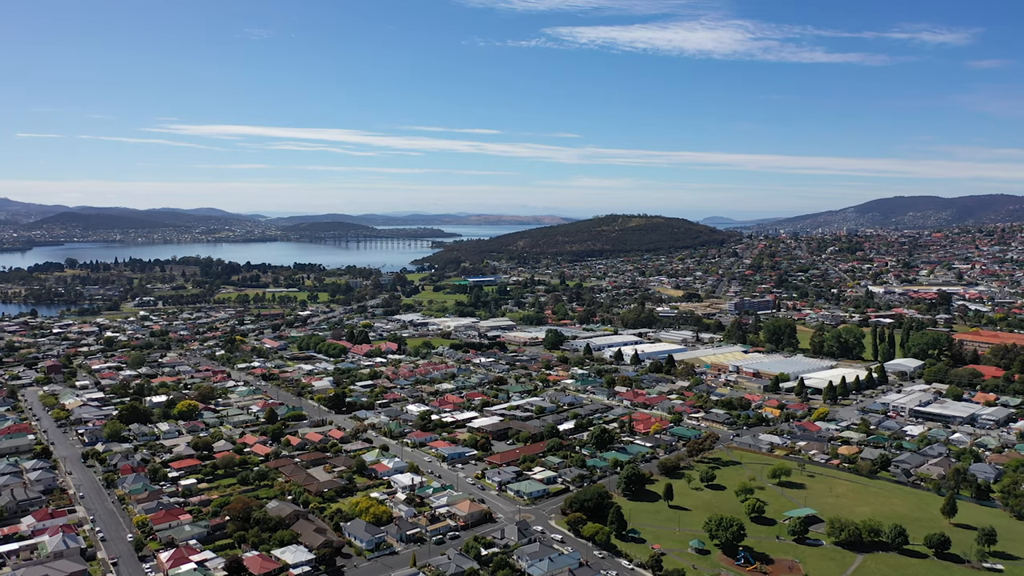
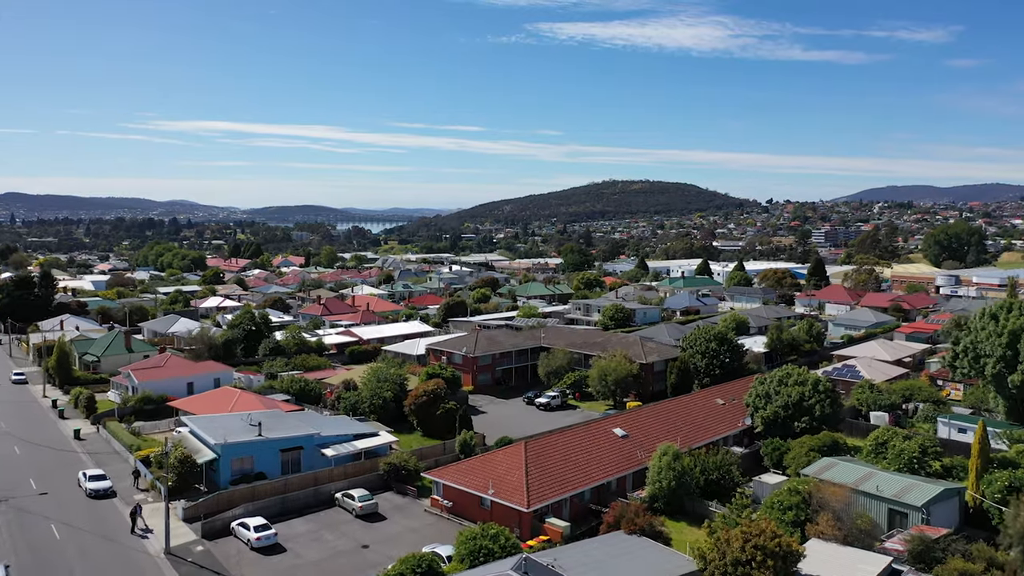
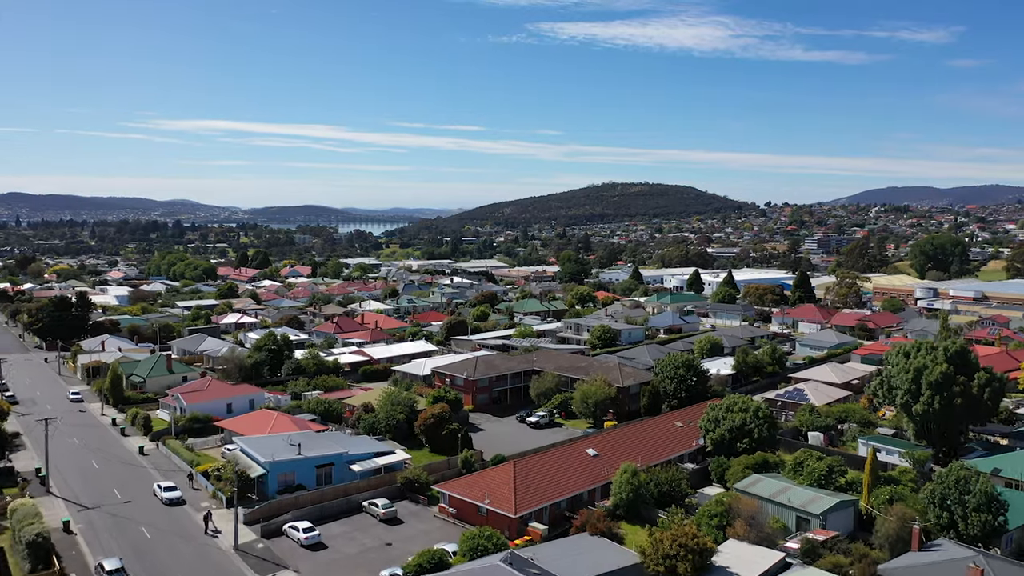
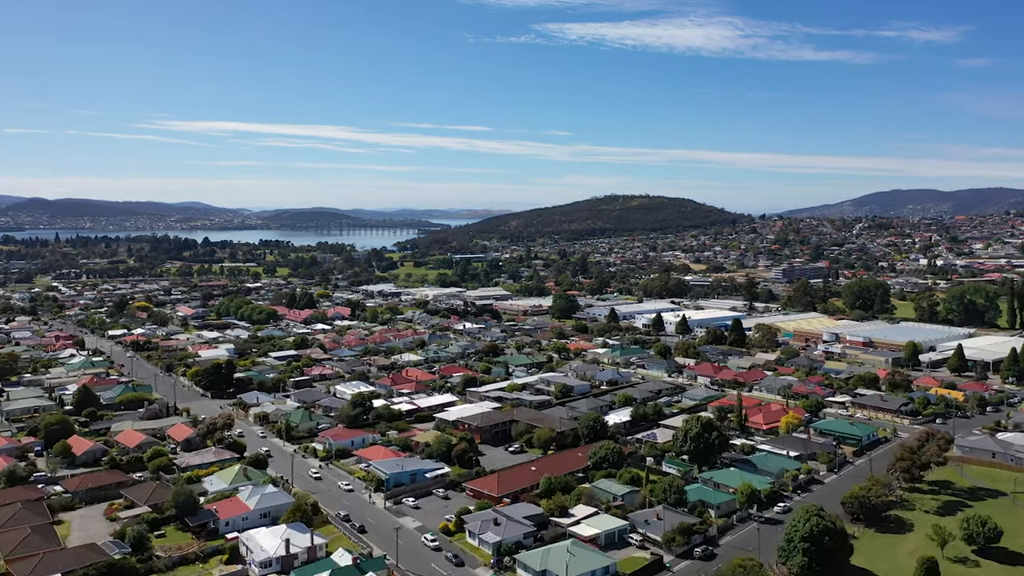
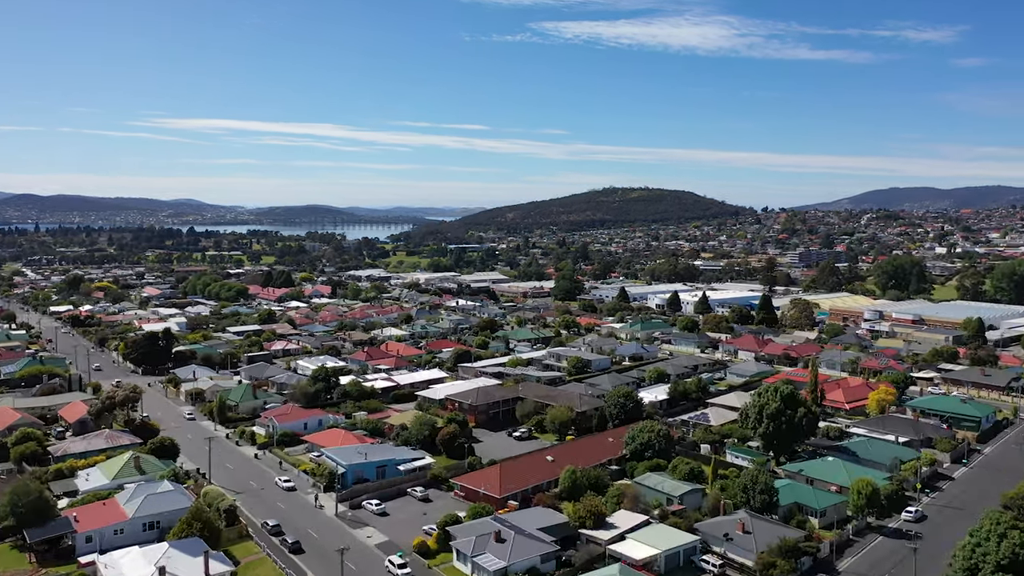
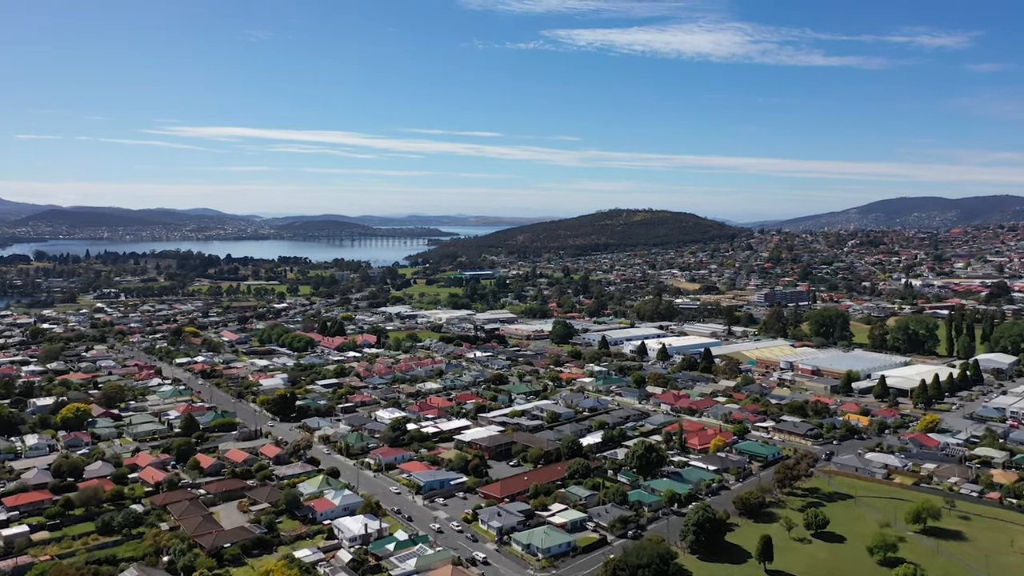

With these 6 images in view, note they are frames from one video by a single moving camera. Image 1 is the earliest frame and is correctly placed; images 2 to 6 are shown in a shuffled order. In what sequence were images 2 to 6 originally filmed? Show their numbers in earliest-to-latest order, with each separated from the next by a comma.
6, 4, 5, 3, 2
